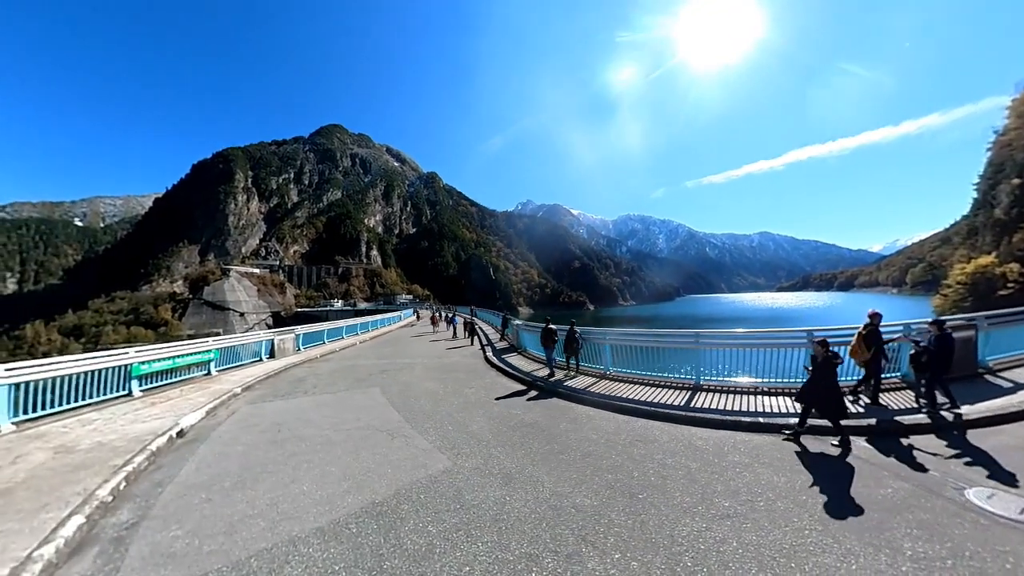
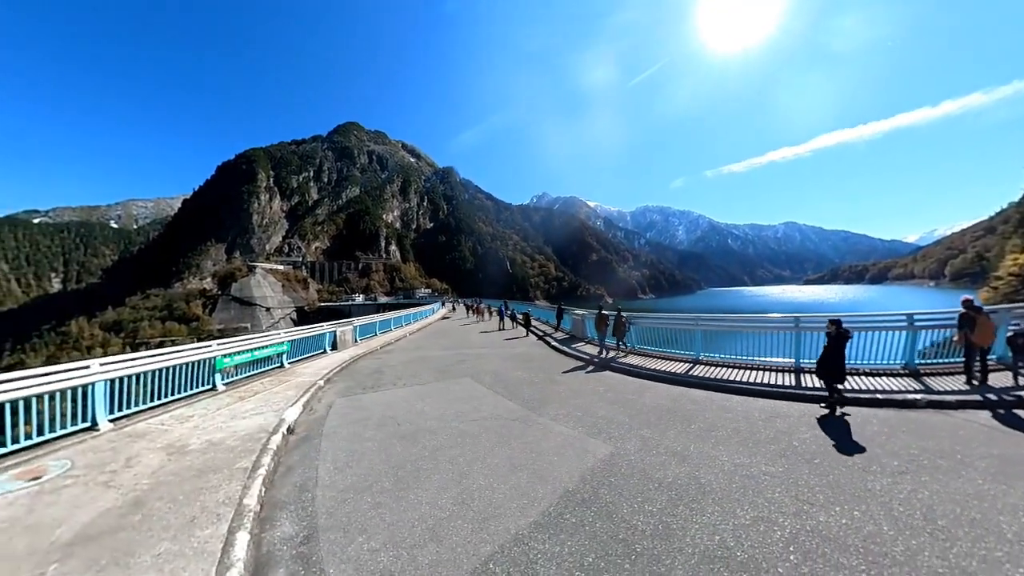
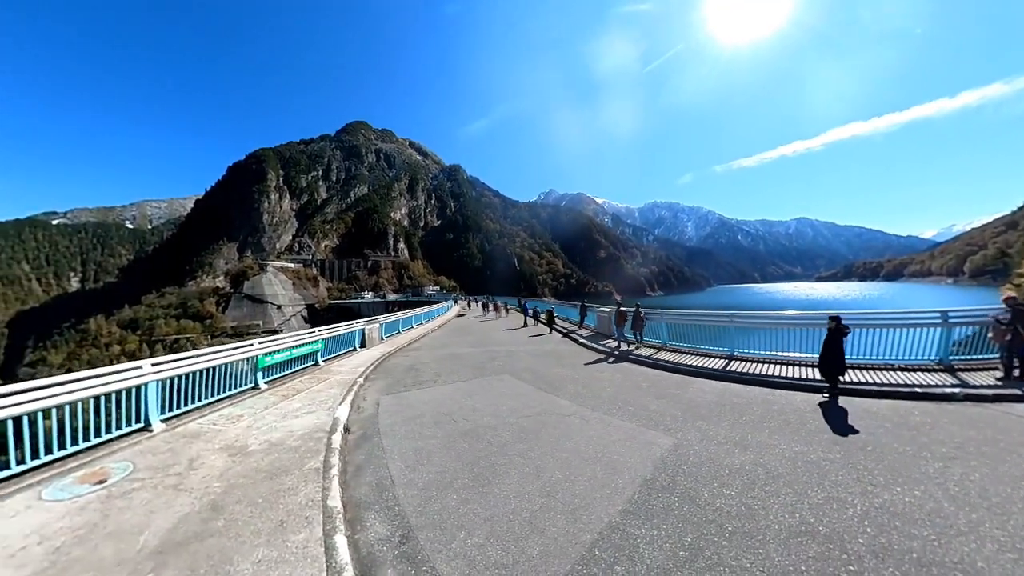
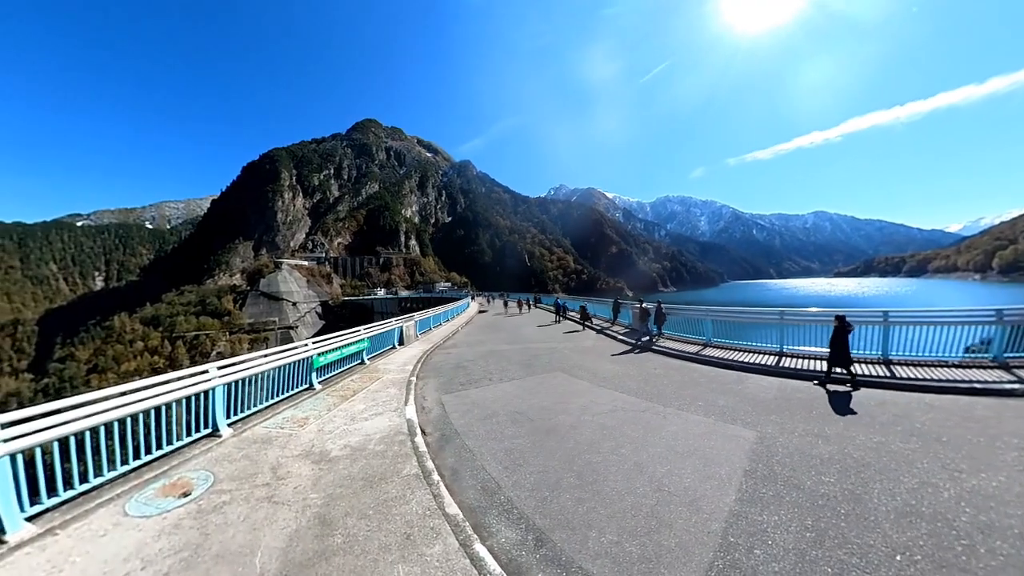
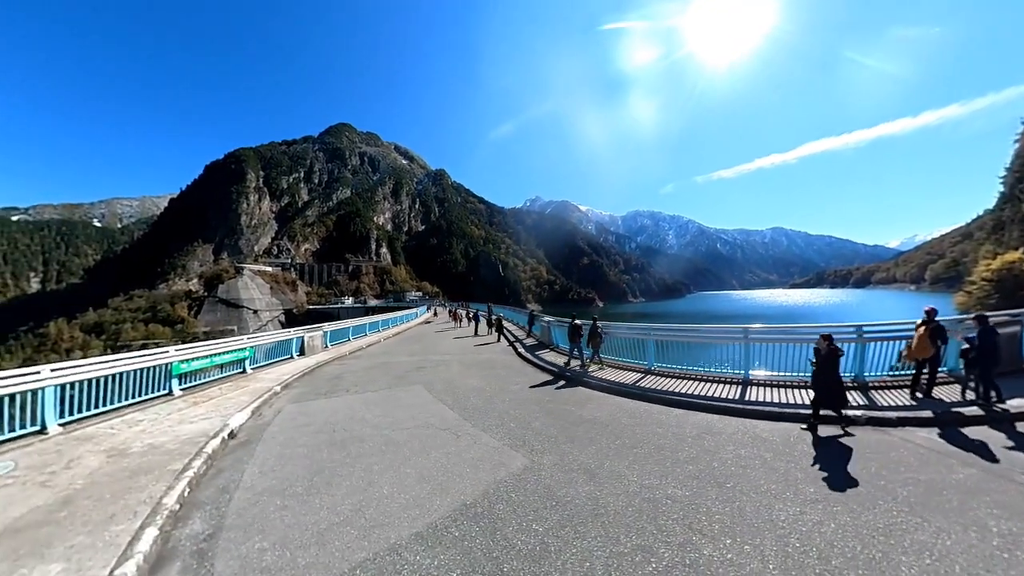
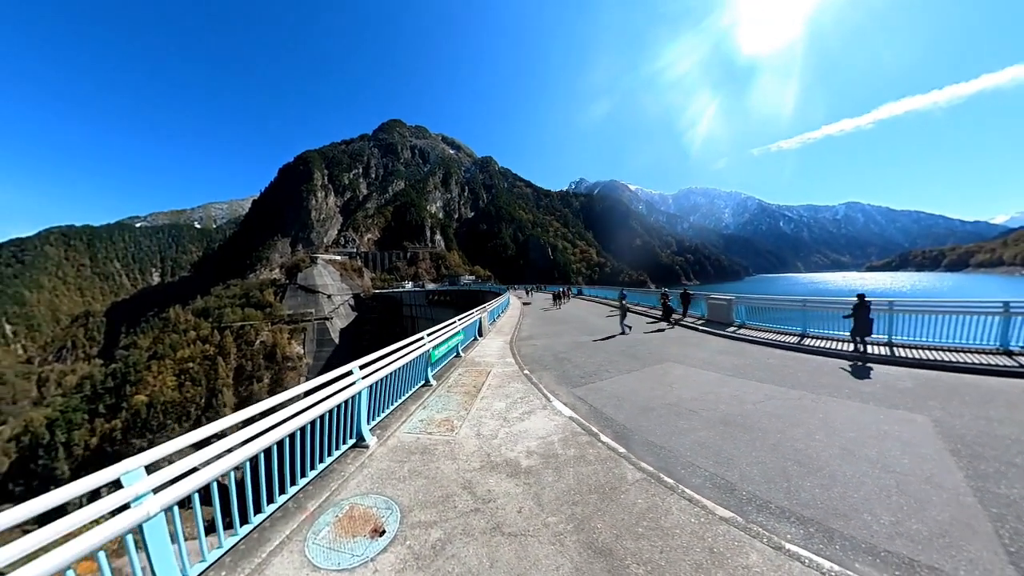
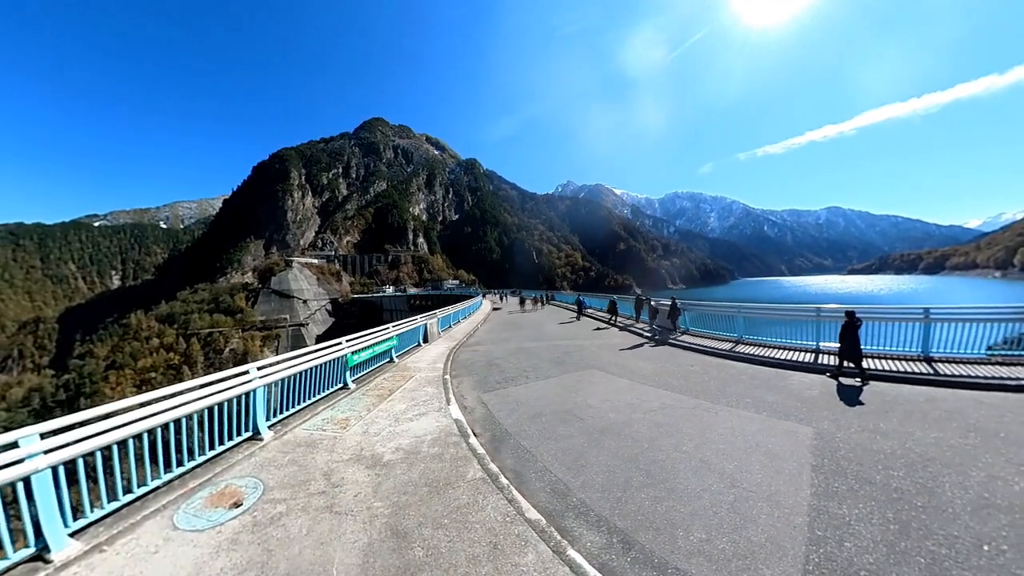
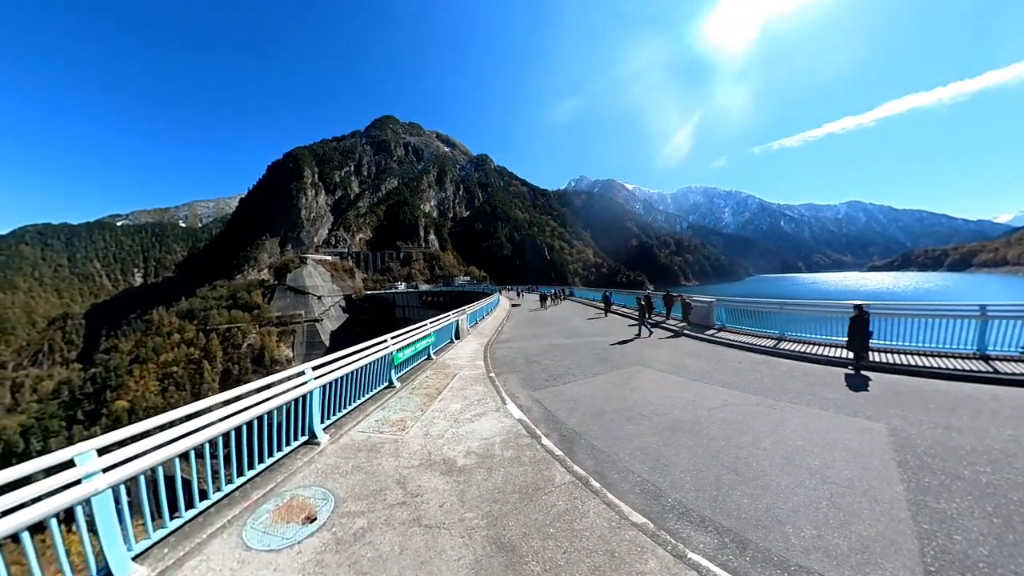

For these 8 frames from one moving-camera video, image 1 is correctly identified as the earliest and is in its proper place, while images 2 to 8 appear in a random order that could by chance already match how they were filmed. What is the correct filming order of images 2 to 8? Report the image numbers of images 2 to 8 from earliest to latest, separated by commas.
5, 2, 3, 4, 7, 8, 6
